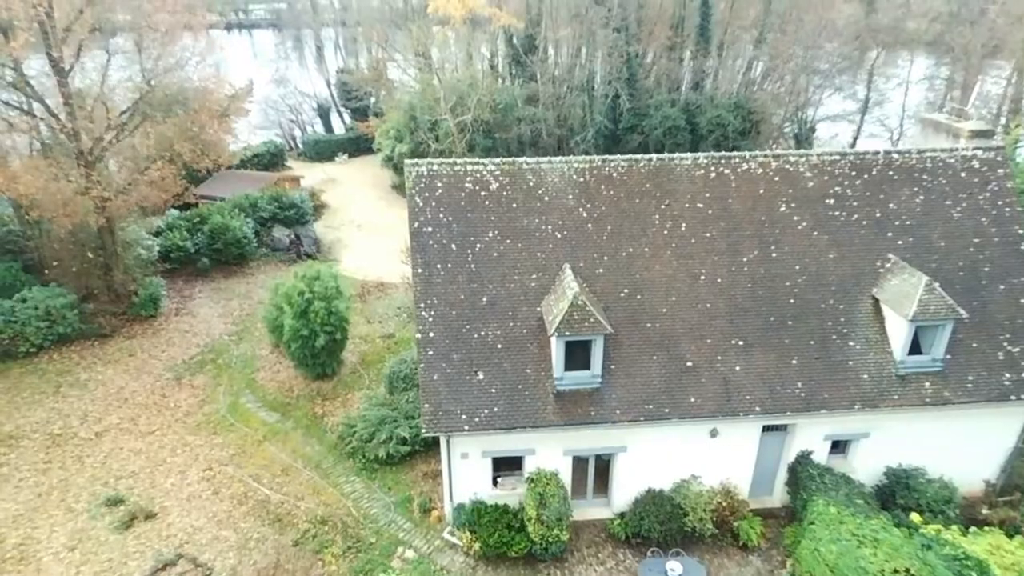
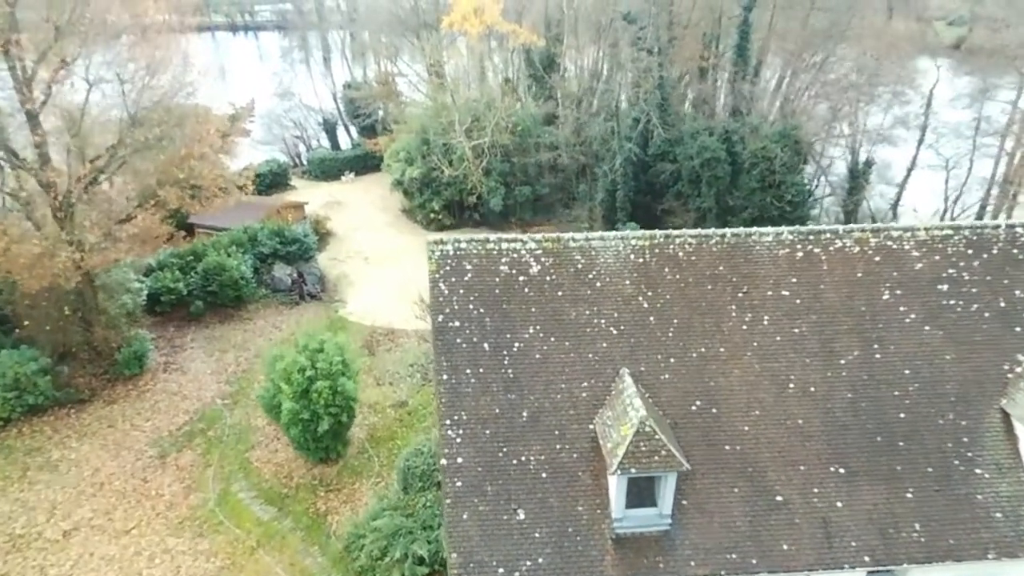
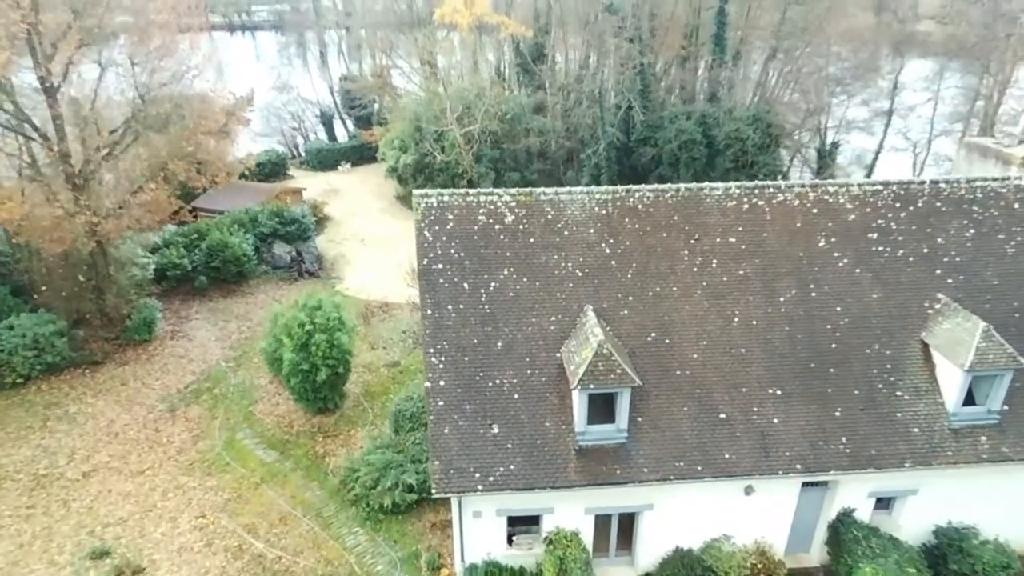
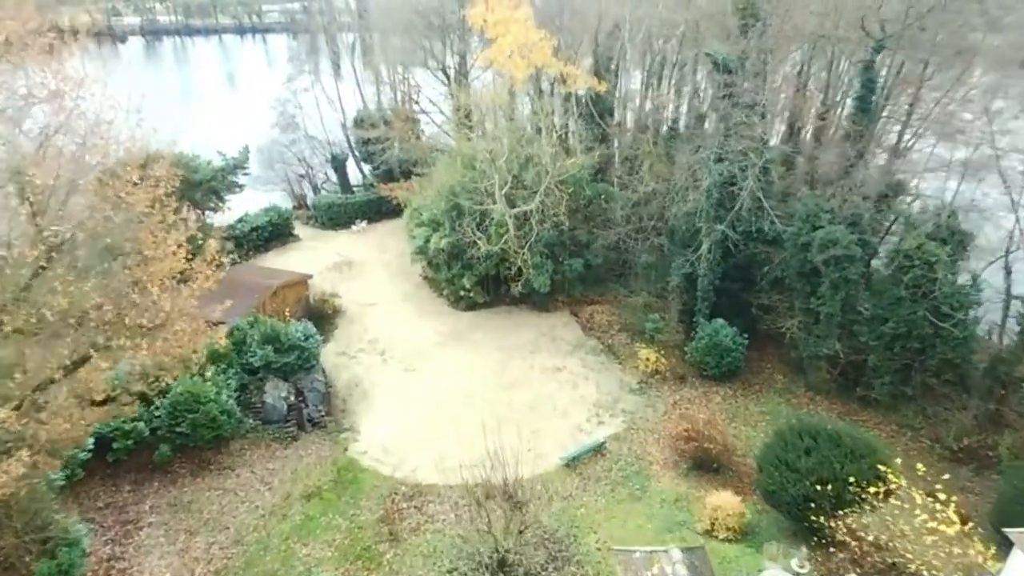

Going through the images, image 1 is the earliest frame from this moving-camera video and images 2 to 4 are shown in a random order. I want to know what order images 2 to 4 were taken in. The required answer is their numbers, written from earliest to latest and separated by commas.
3, 2, 4
